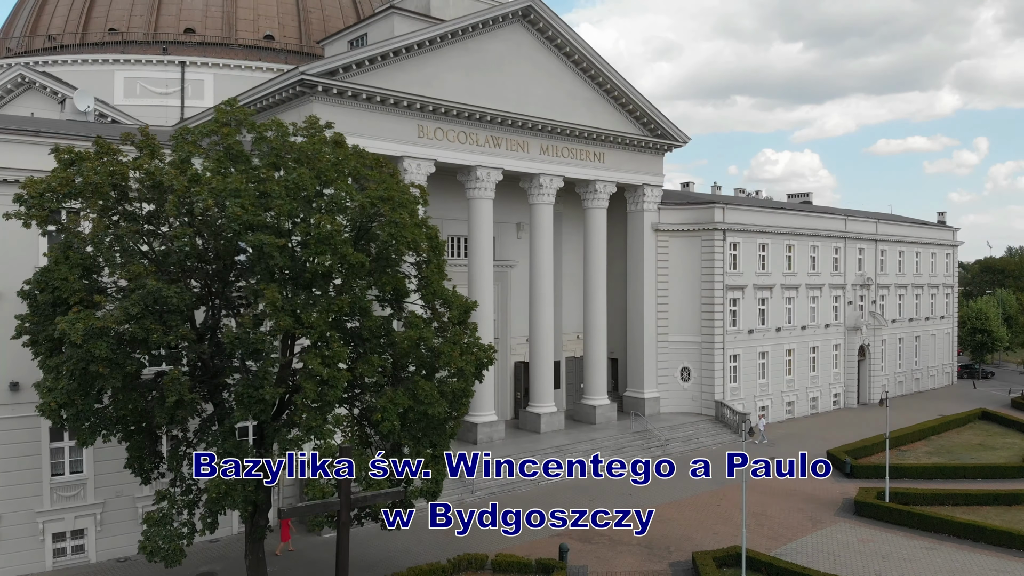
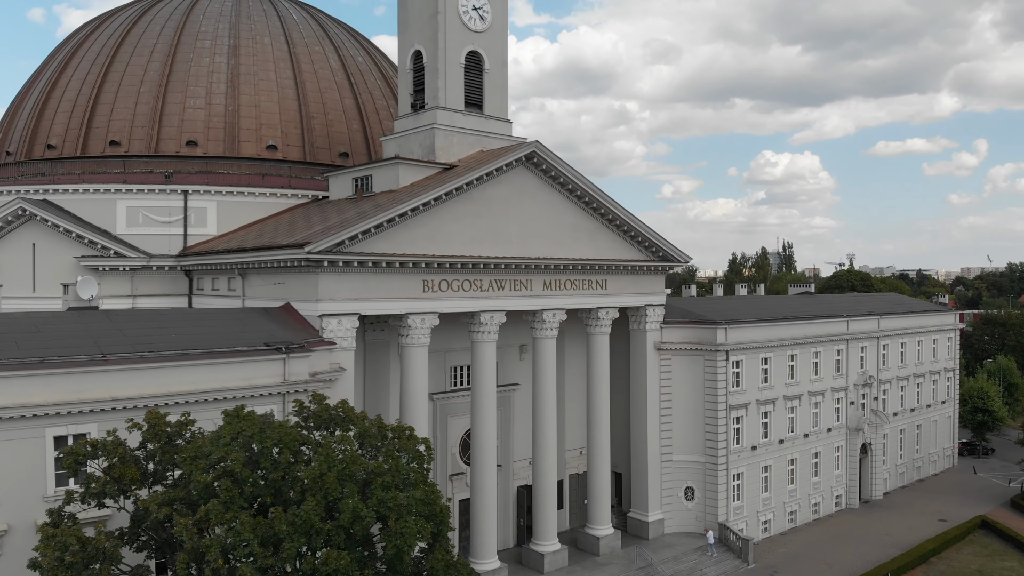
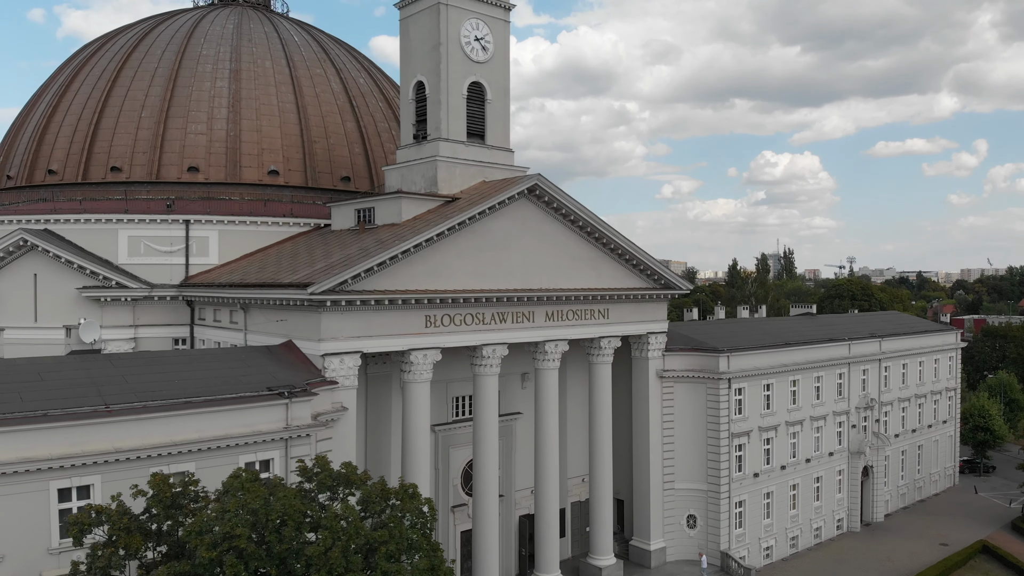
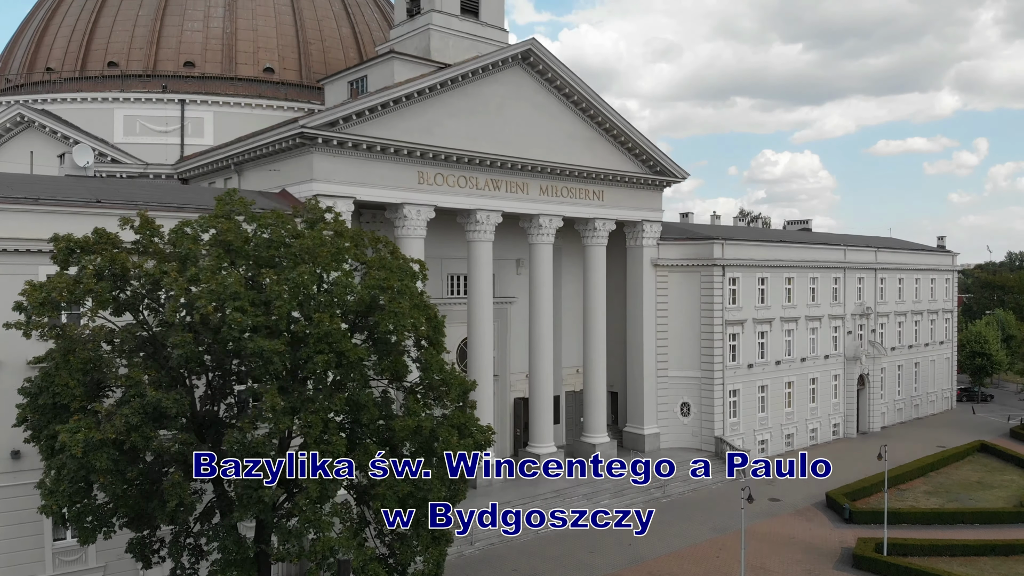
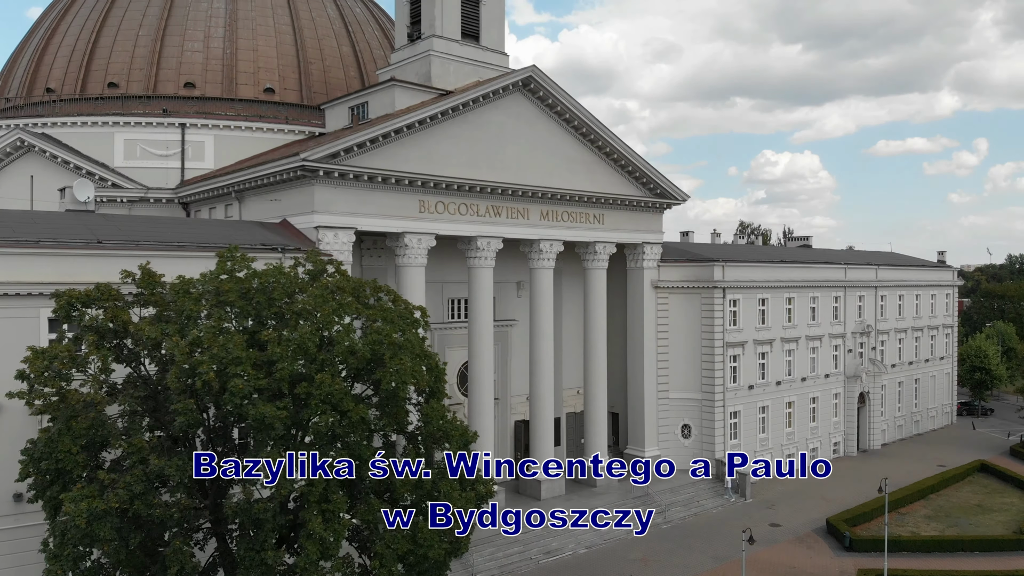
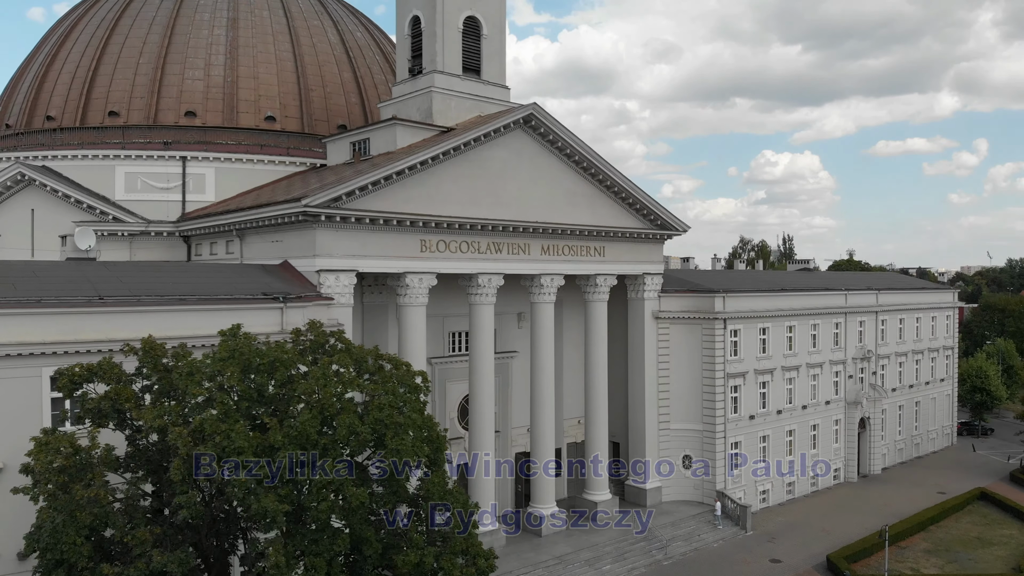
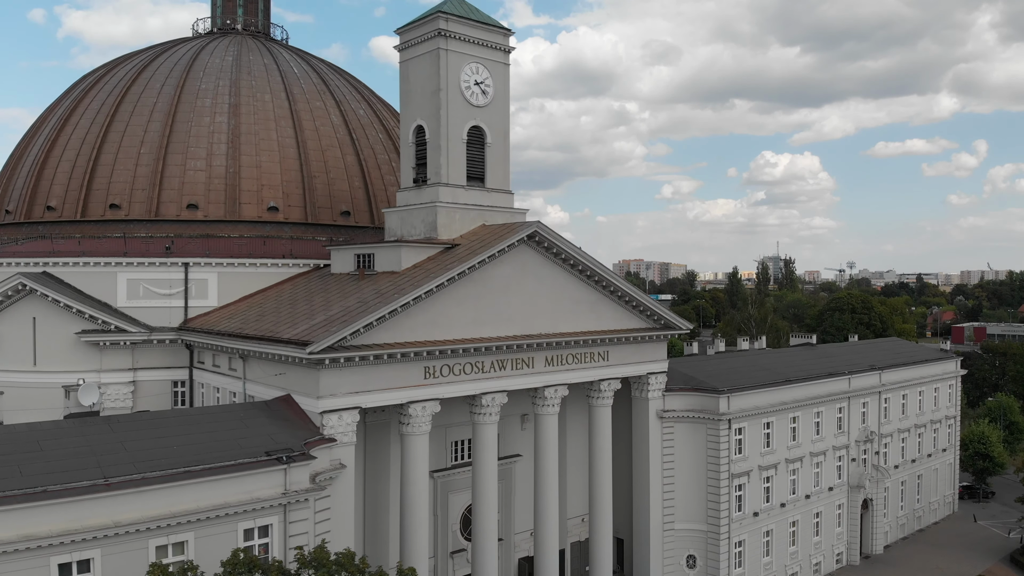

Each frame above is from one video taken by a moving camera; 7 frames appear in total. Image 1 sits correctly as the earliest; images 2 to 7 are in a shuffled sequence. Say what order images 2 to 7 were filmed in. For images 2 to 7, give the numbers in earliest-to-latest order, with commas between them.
4, 5, 6, 2, 3, 7
